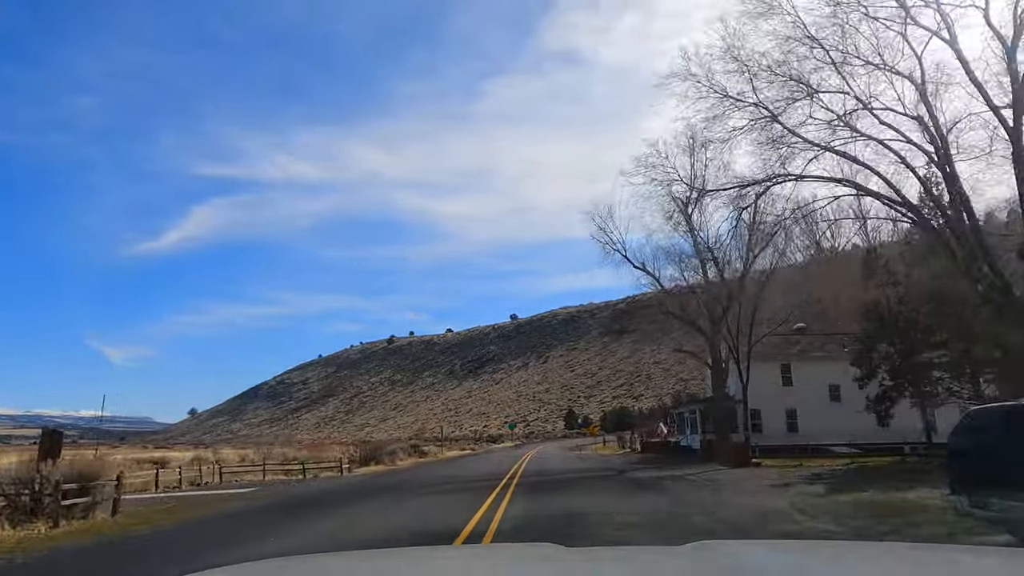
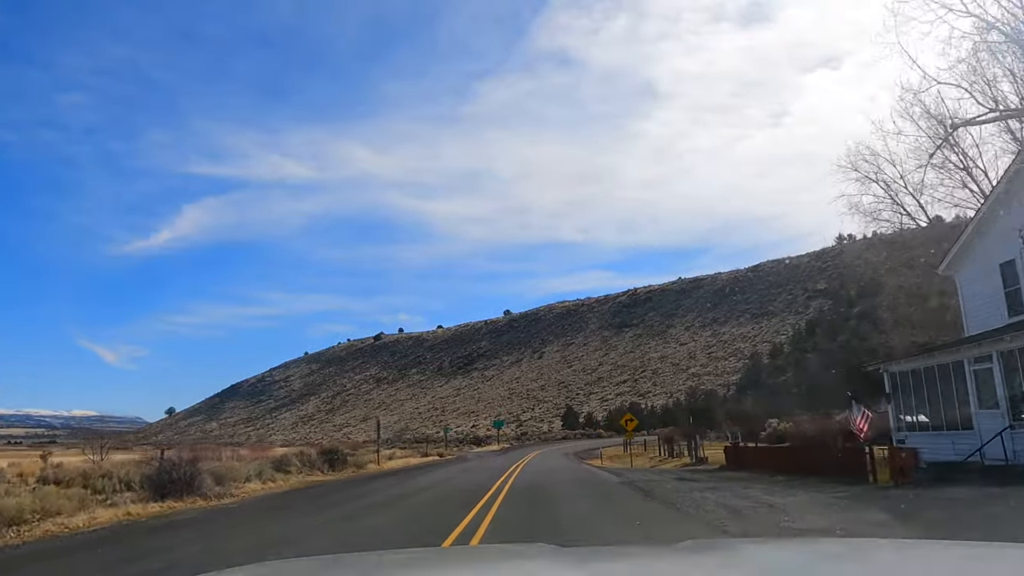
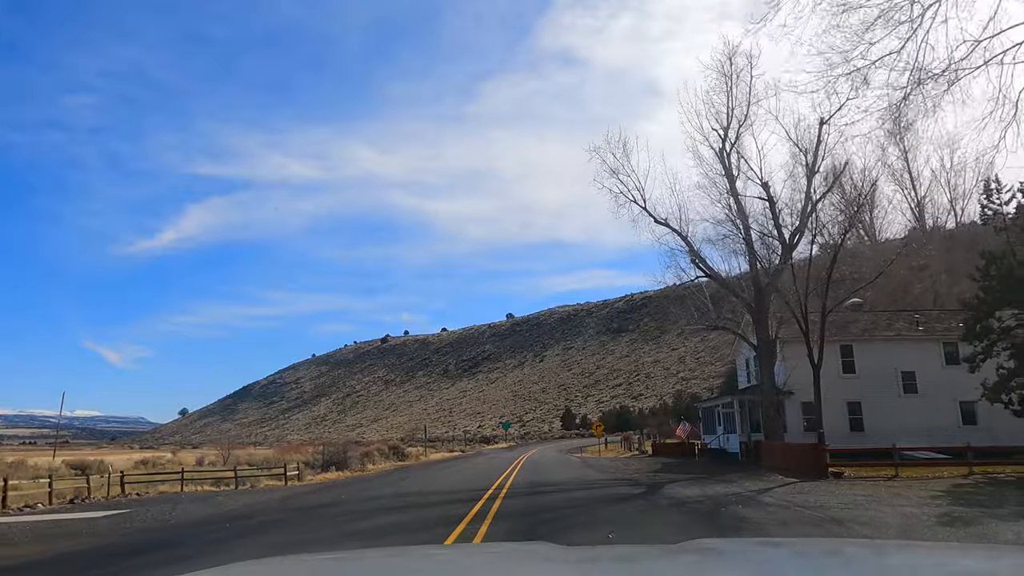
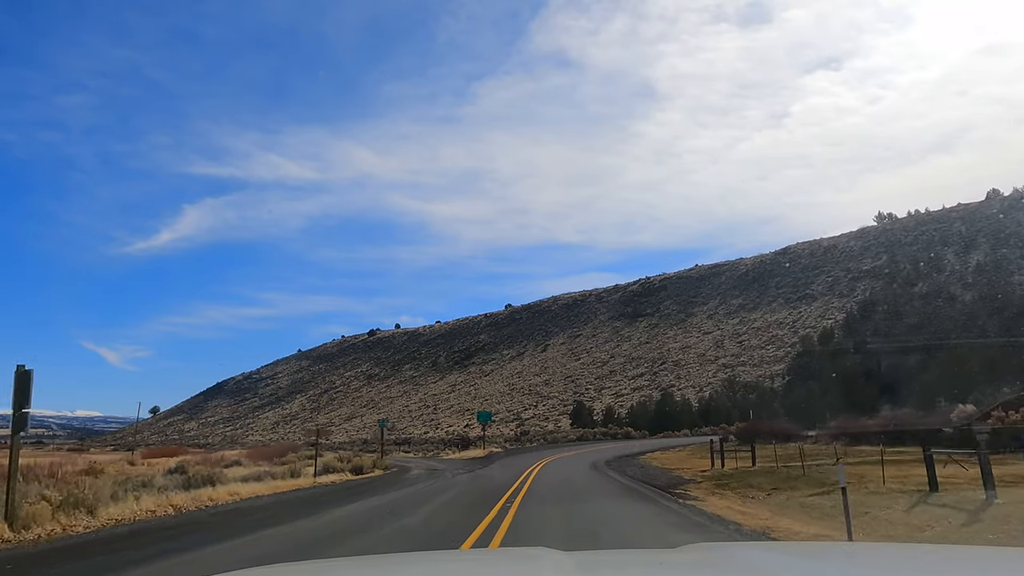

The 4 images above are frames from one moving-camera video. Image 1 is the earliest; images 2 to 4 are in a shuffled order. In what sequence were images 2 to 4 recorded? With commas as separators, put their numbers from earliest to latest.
3, 2, 4
